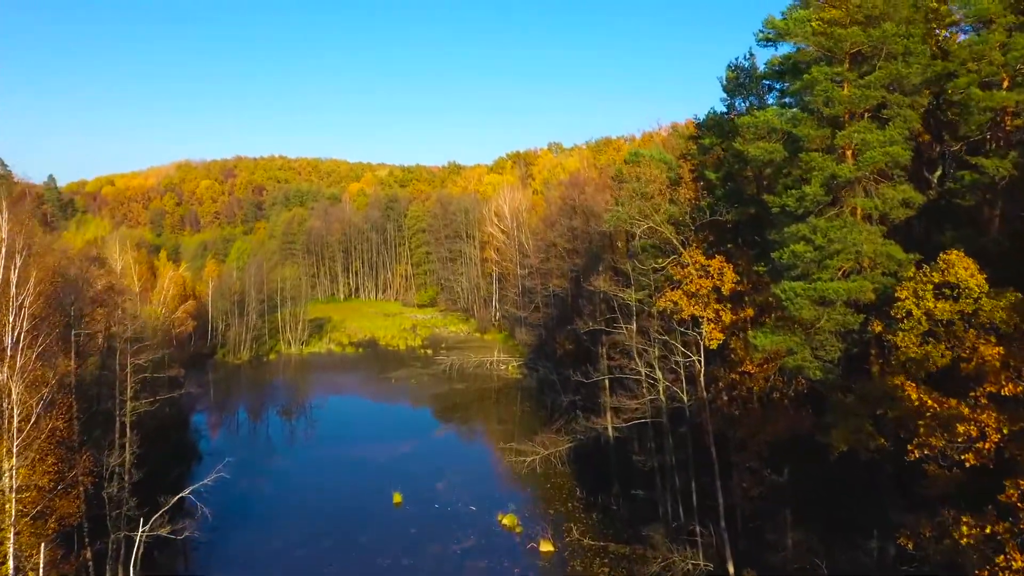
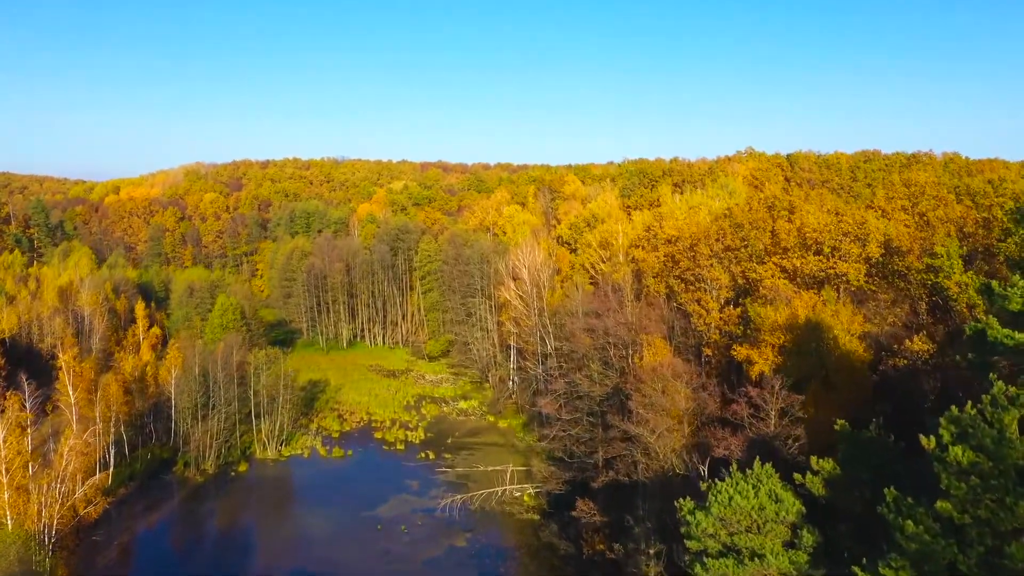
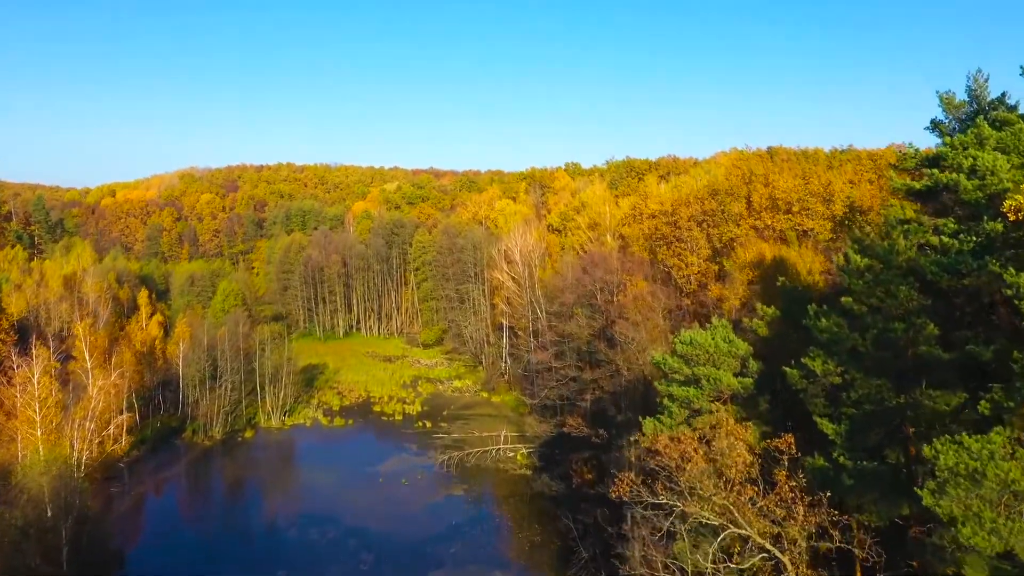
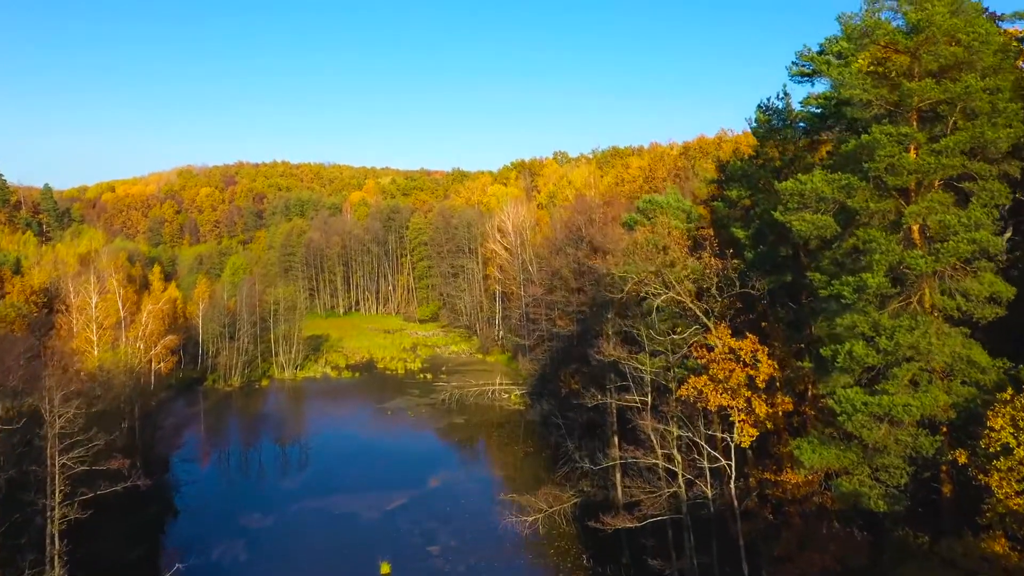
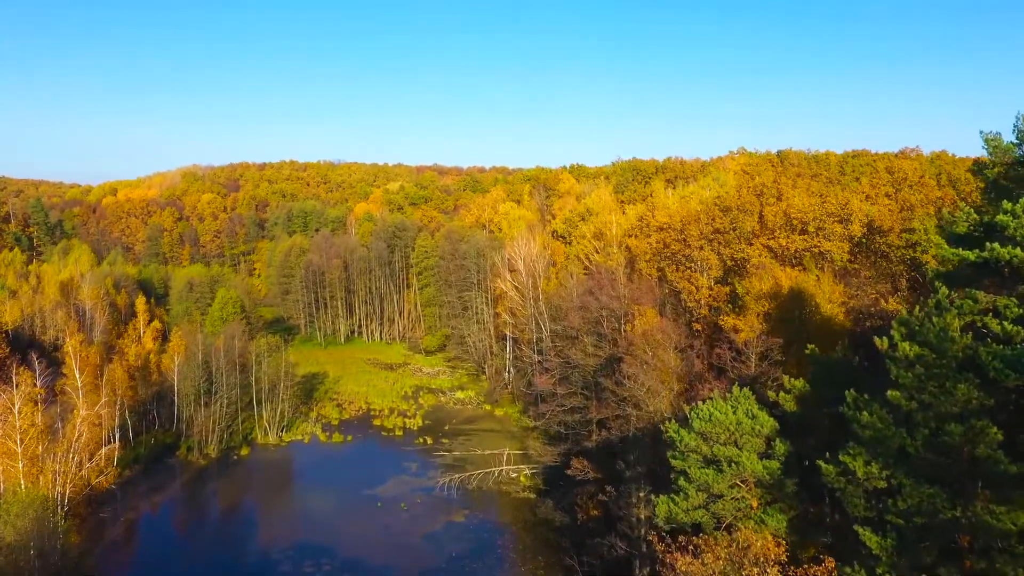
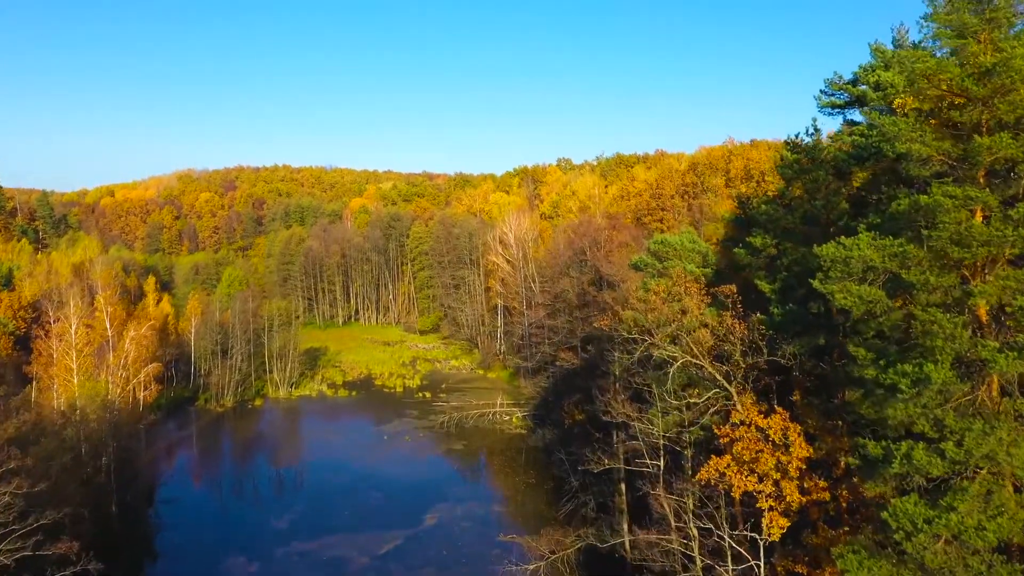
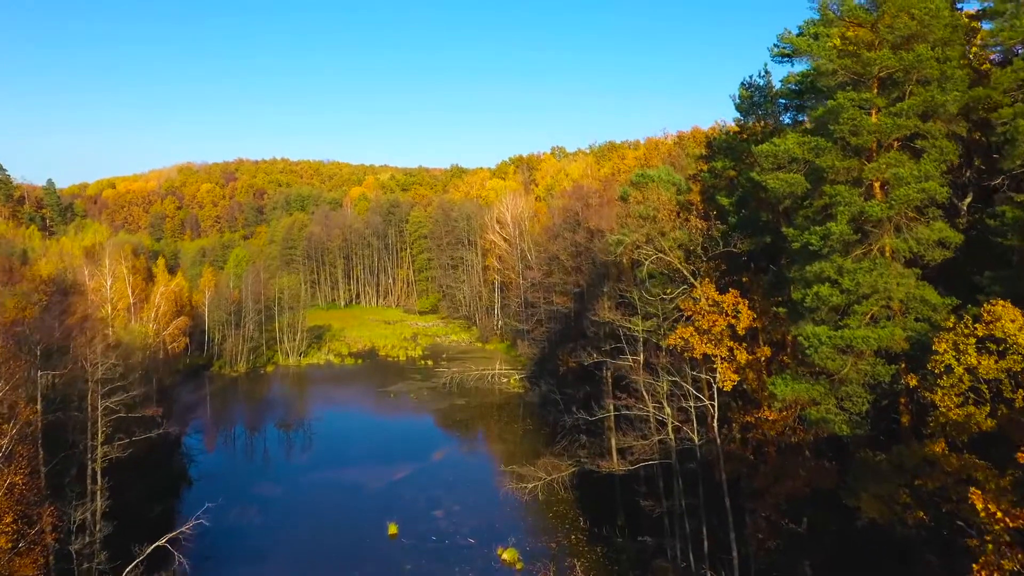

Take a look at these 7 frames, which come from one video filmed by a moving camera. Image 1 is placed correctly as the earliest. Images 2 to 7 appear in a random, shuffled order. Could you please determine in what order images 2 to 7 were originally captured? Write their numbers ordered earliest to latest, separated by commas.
7, 4, 6, 3, 5, 2
